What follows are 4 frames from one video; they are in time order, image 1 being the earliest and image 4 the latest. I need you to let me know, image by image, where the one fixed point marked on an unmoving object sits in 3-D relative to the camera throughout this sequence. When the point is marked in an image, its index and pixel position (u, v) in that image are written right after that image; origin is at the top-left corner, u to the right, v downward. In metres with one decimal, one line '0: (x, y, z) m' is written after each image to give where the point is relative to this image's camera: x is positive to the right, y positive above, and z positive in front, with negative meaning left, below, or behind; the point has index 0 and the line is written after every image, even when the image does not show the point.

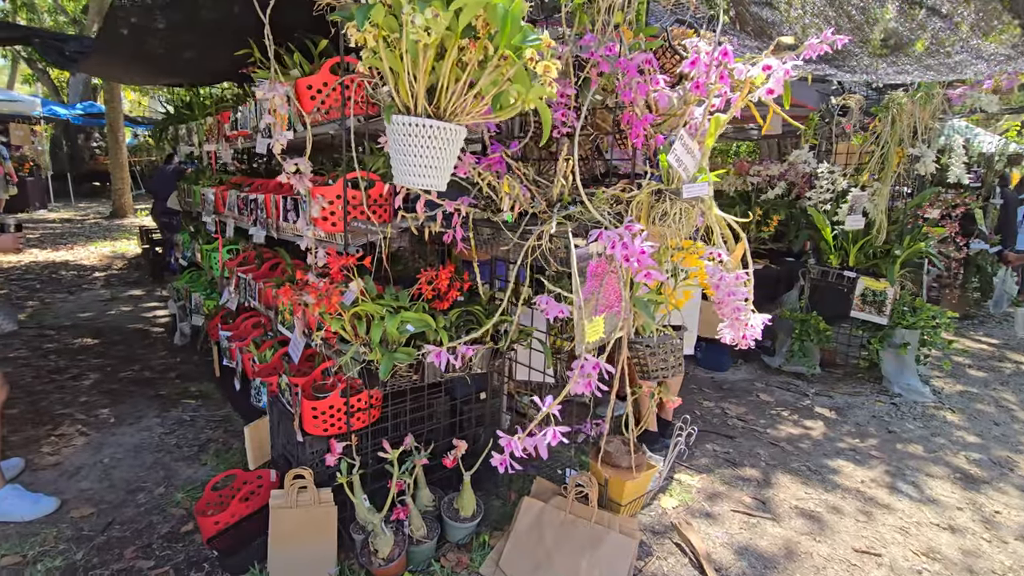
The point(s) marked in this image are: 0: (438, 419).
0: (-0.3, -0.6, +2.5) m
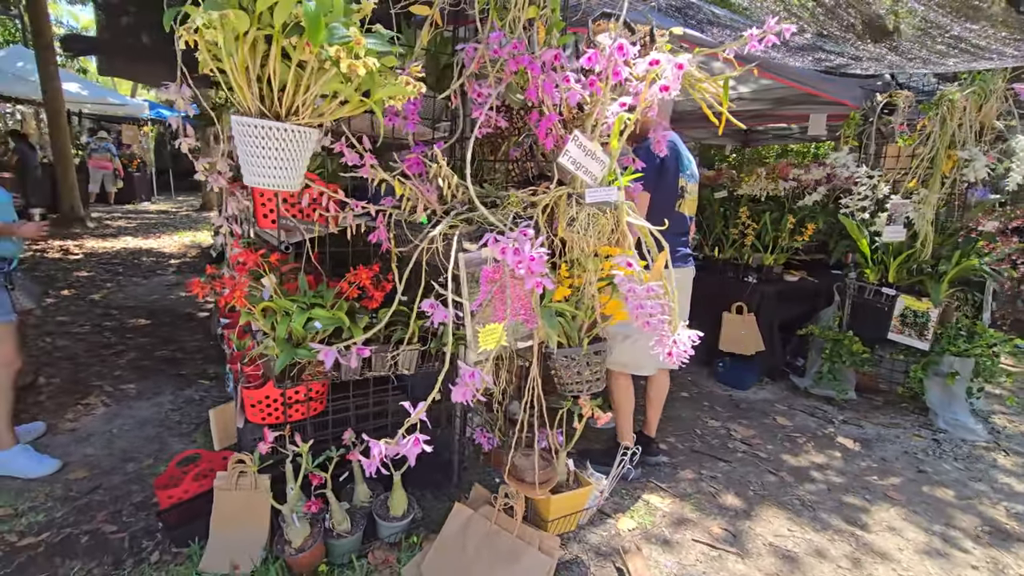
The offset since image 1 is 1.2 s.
0: (-0.6, -0.6, +2.5) m
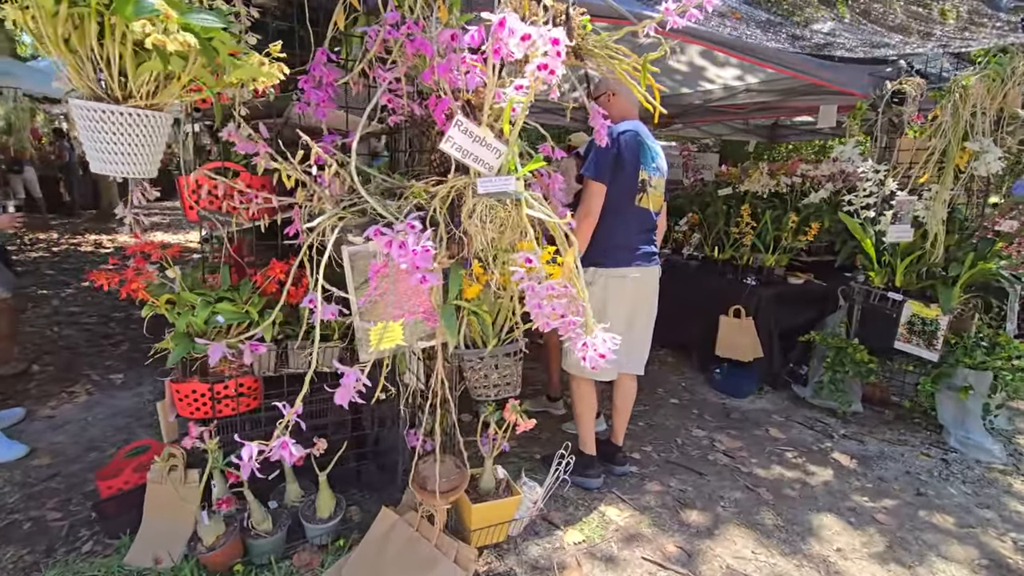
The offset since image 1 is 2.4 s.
0: (-0.9, -0.6, +2.5) m
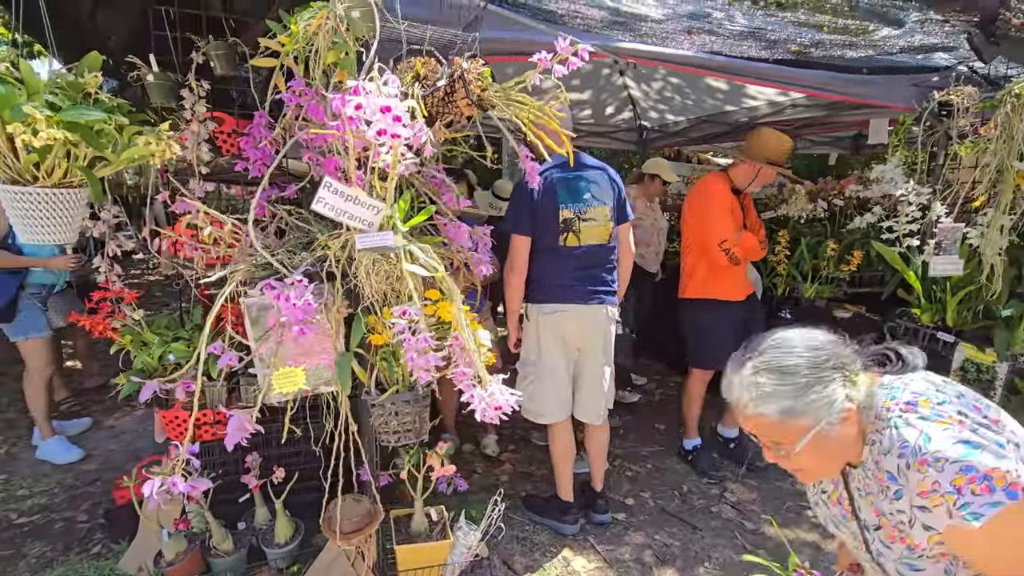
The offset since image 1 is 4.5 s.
0: (-1.1, -0.8, +2.7) m
